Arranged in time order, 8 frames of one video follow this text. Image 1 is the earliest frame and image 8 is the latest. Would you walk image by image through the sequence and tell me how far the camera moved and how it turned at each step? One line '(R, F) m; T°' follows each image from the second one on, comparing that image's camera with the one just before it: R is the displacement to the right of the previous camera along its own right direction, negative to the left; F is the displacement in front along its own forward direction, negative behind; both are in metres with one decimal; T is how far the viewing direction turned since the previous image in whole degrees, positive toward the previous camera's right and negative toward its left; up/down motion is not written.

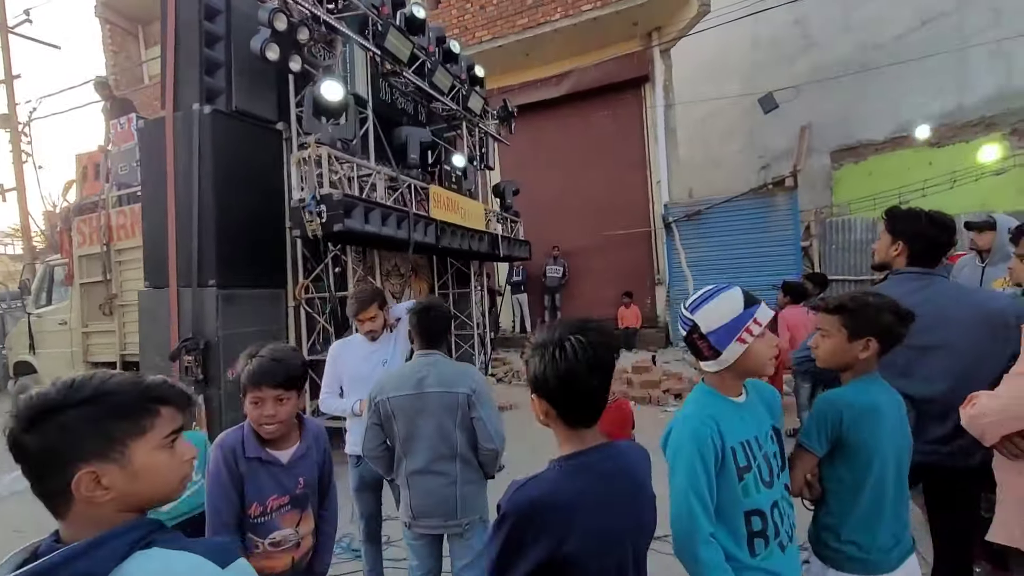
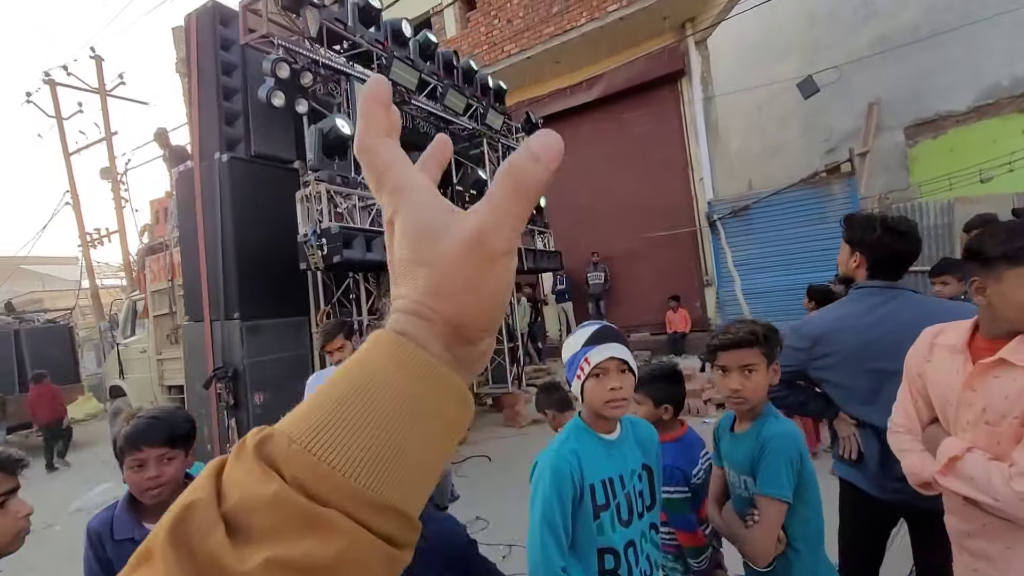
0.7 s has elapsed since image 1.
(+0.7, +0.1) m; -8°
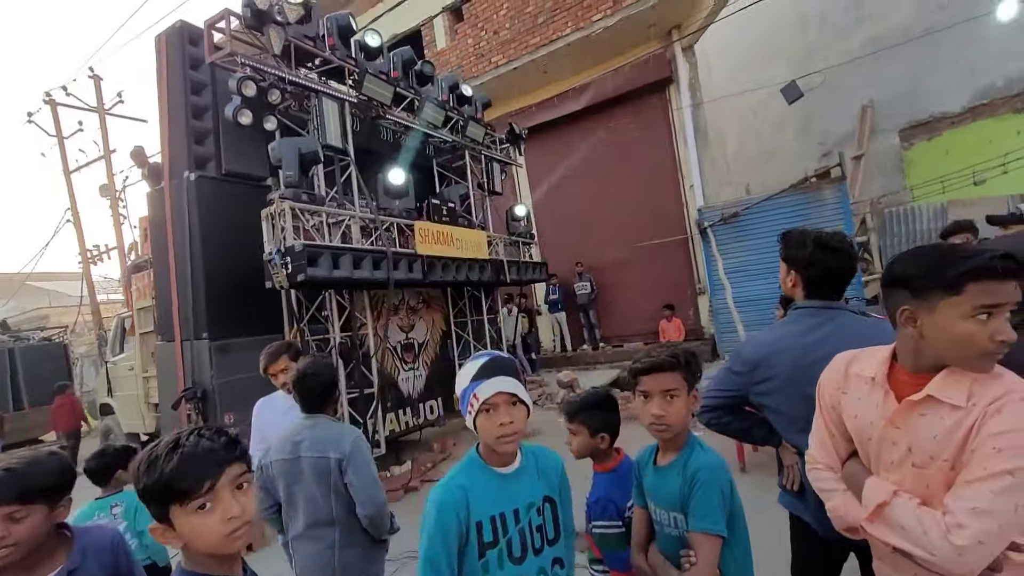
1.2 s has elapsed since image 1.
(+0.4, +0.1) m; -1°
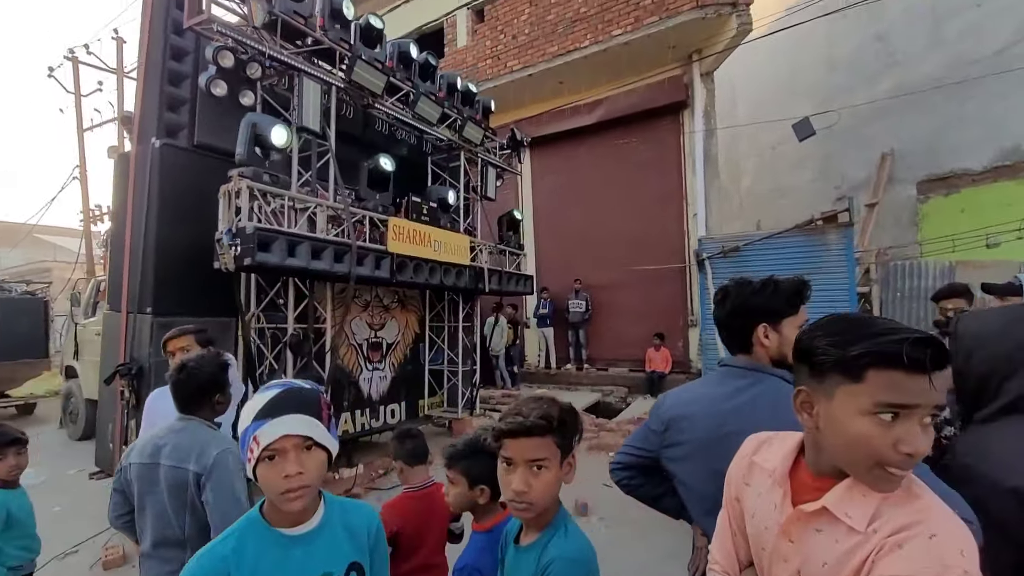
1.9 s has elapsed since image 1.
(+0.4, +0.3) m; -1°
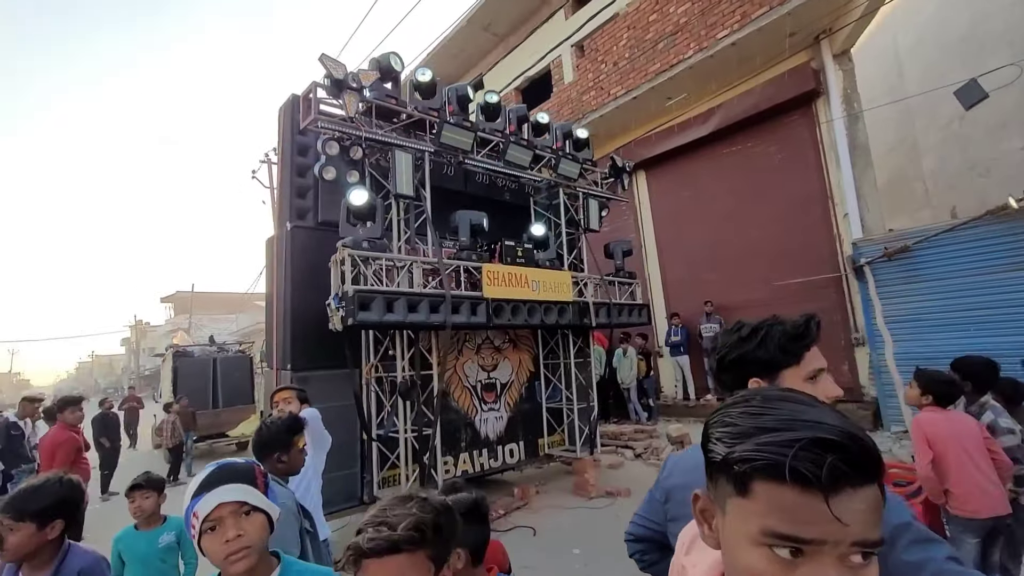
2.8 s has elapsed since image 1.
(+0.7, +0.2) m; -17°
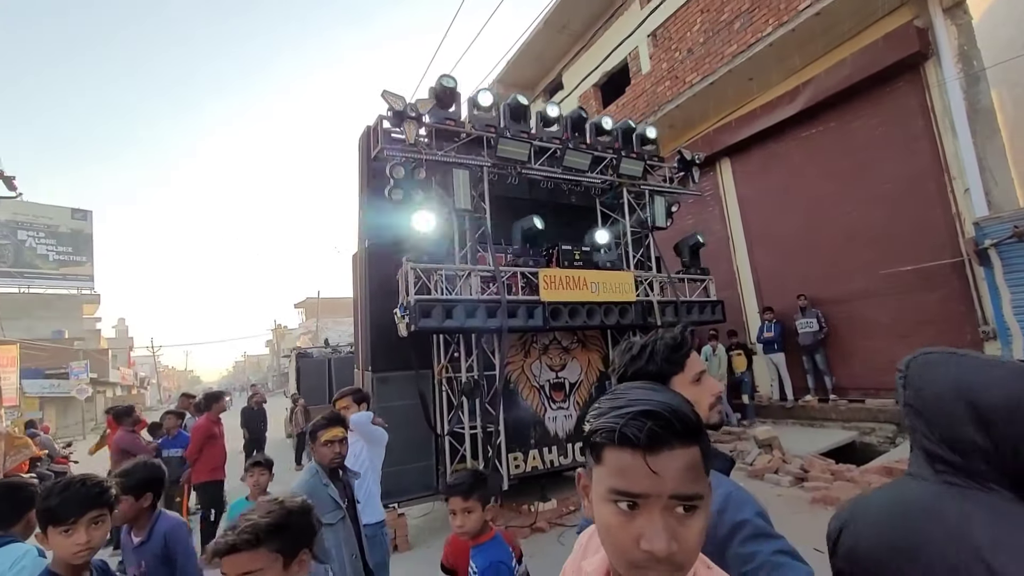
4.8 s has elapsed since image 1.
(+0.6, -0.2) m; -12°
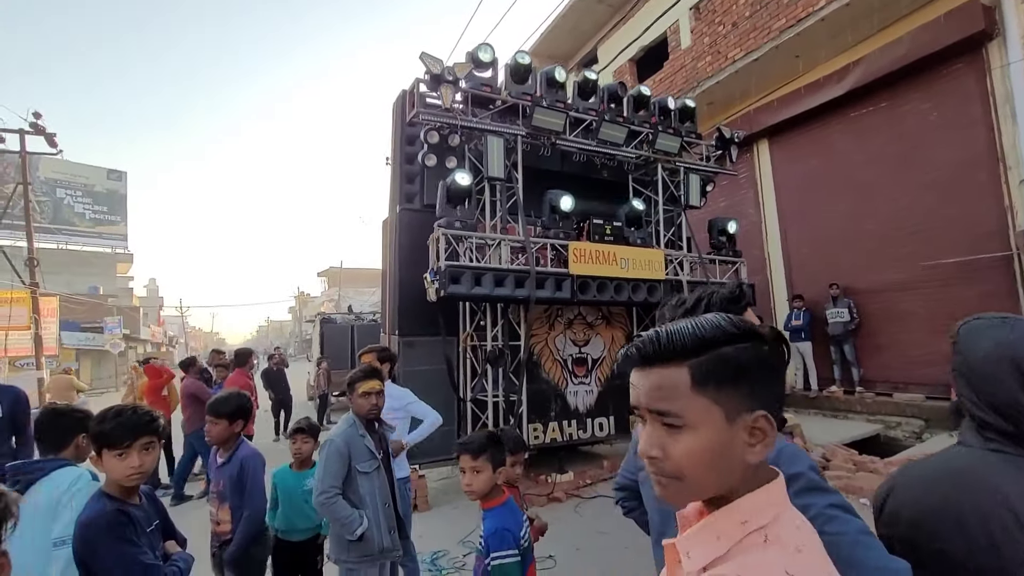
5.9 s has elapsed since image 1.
(-0.1, 0.0) m; -2°
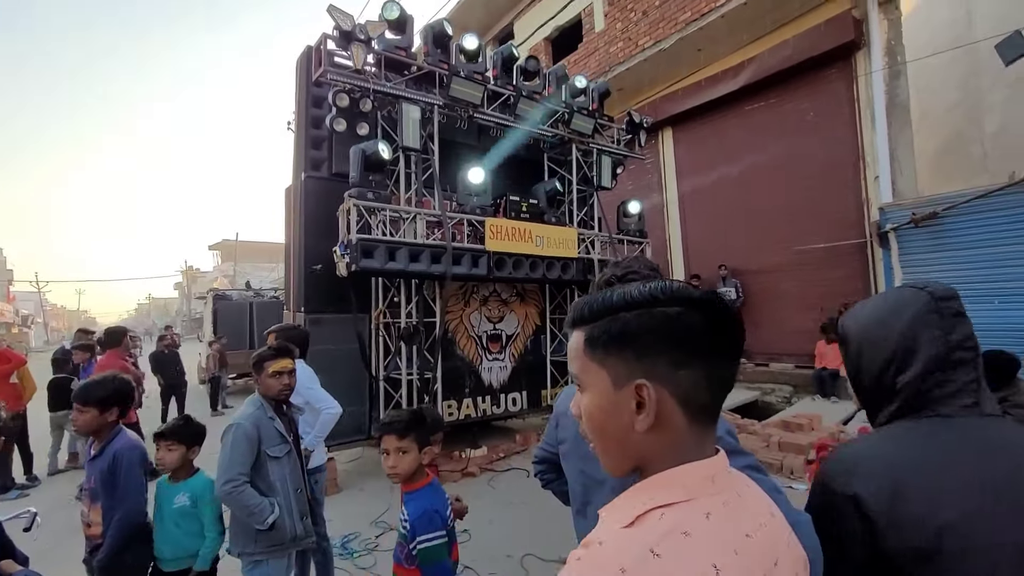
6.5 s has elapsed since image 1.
(0.0, 0.0) m; +10°
